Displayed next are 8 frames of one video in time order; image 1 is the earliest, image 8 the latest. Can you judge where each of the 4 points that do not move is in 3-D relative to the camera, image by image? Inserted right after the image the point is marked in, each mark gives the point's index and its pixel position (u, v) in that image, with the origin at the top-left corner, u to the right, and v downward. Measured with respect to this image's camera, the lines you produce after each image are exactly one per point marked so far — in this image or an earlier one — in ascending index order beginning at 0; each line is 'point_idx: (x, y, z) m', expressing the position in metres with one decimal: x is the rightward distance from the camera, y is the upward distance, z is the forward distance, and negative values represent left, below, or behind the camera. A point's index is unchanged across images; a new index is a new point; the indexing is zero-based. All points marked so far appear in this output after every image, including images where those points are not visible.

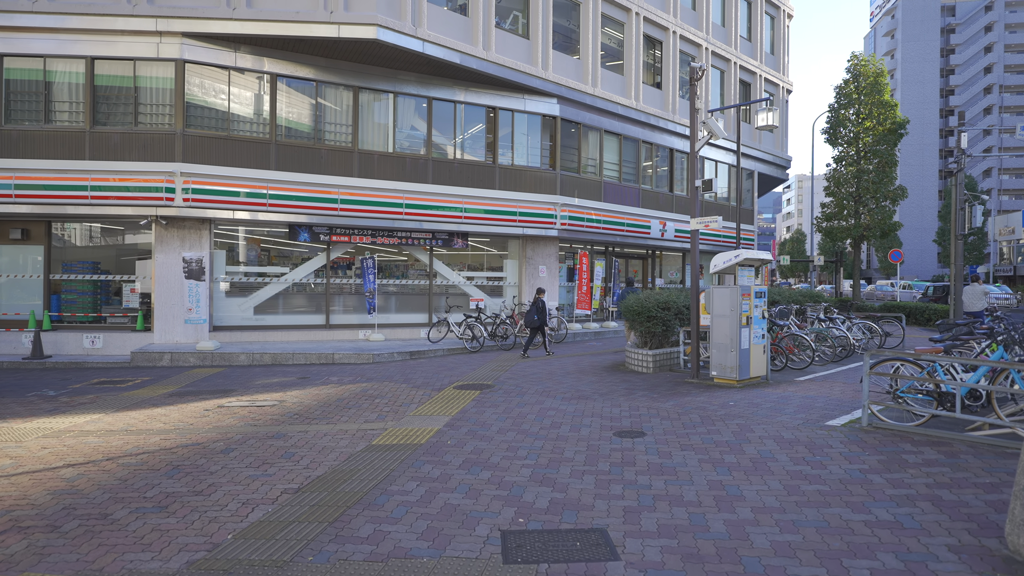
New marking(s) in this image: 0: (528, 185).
0: (+0.4, +2.9, +17.4) m
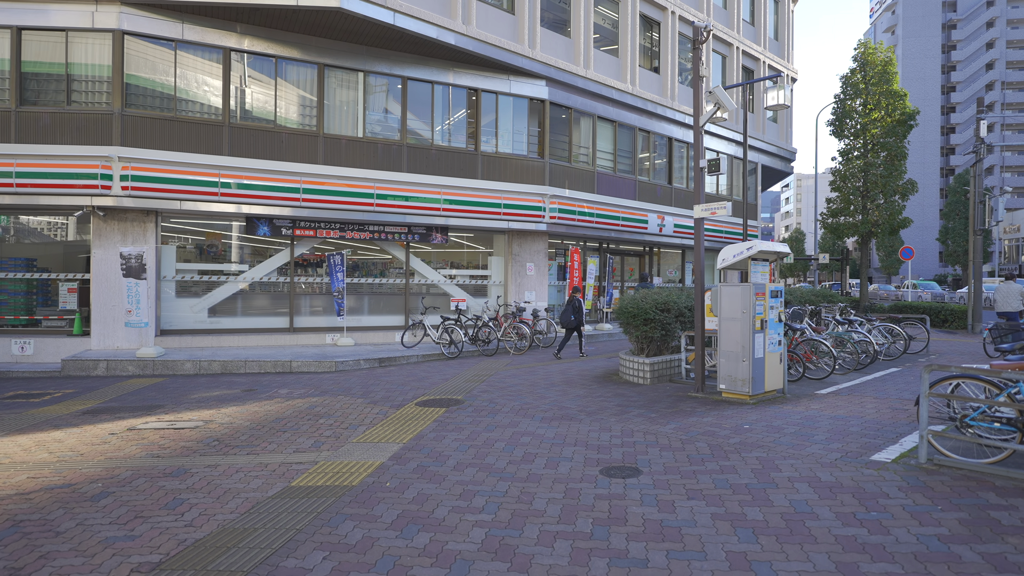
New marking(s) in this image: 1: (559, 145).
0: (0.0, +2.9, +15.9) m
1: (+1.2, +3.9, +16.8) m
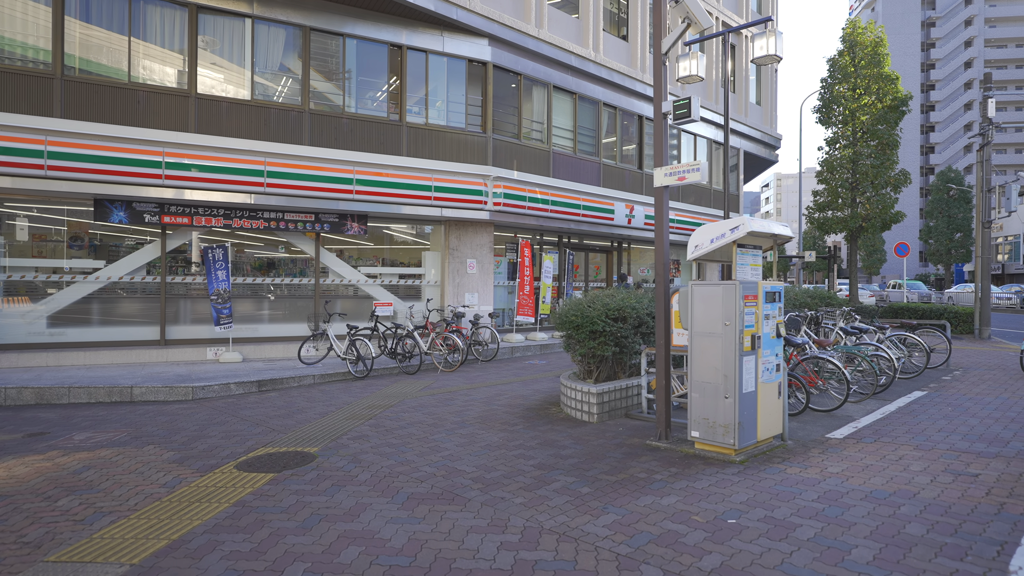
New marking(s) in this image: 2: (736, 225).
0: (-1.4, +2.9, +13.2) m
1: (-0.2, +3.8, +14.1) m
2: (+2.0, +0.6, +5.5) m
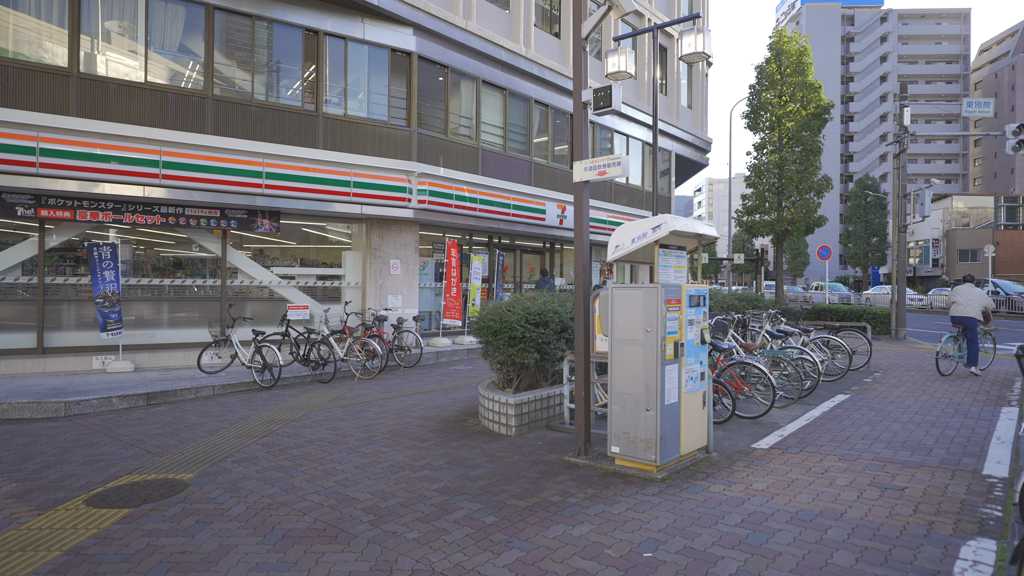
0: (-2.9, +2.9, +12.5) m
1: (-1.8, +3.8, +13.5) m
2: (+1.2, +0.5, +5.1) m
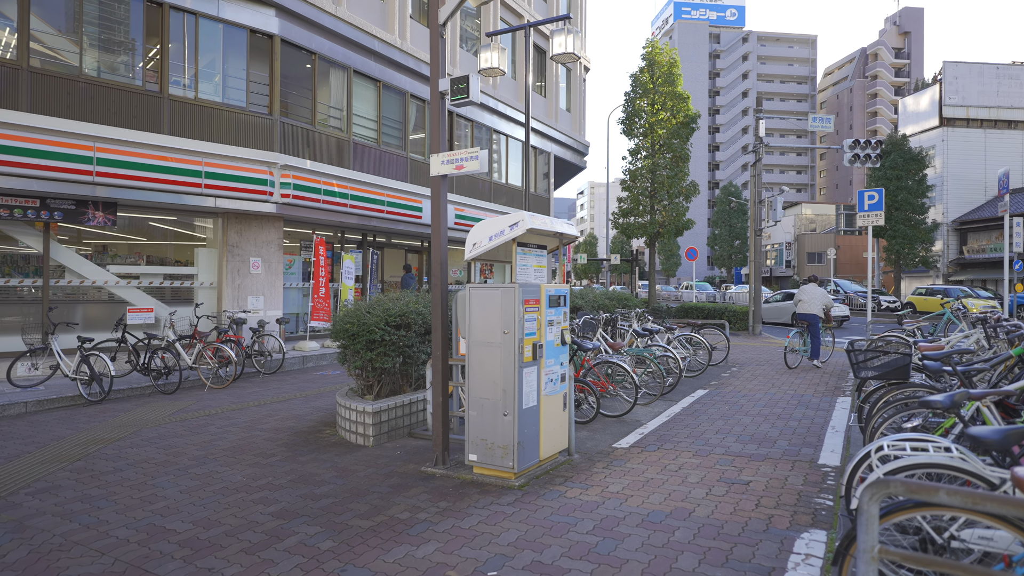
0: (-5.3, +2.9, +11.4) m
1: (-4.4, +3.8, +12.6) m
2: (0.0, +0.5, +4.9) m
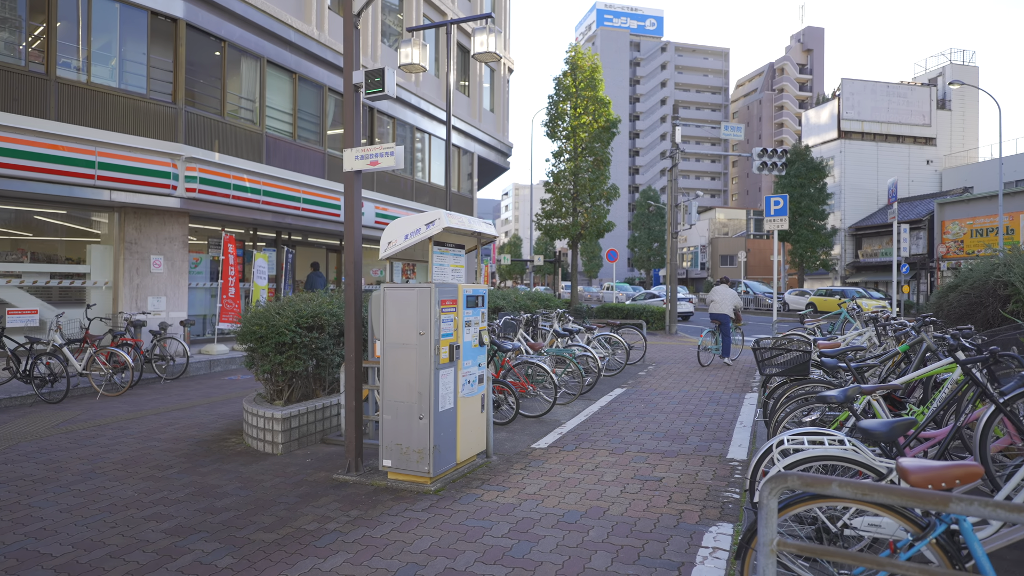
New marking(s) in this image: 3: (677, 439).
0: (-6.7, +2.9, +10.6) m
1: (-5.9, +3.8, +11.9) m
2: (-0.6, +0.5, +4.8) m
3: (+1.6, -1.5, +6.0) m
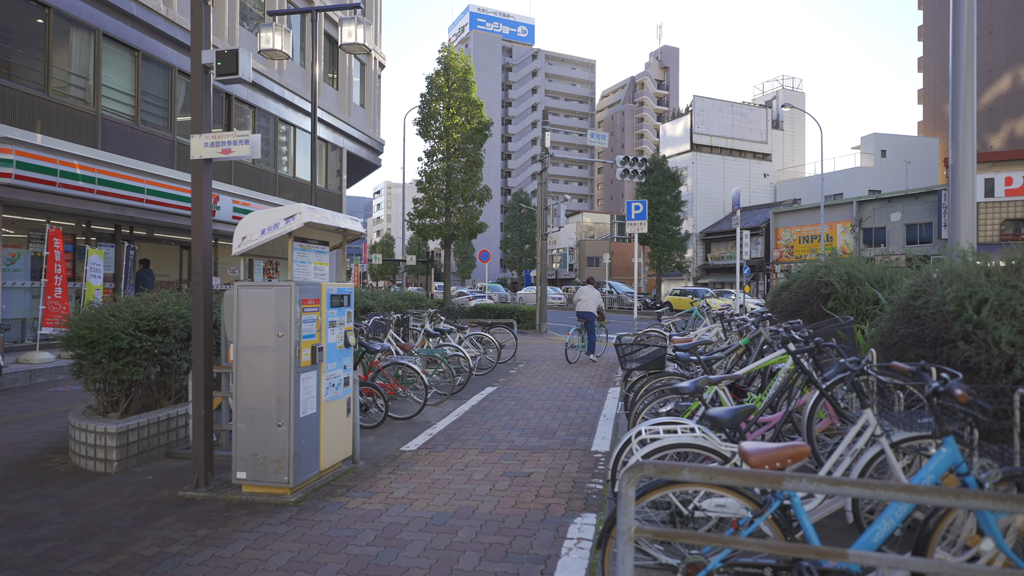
0: (-8.7, +2.9, +9.0) m
1: (-8.2, +3.8, +10.5) m
2: (-1.6, +0.5, +4.5) m
3: (+0.3, -1.5, +6.2) m
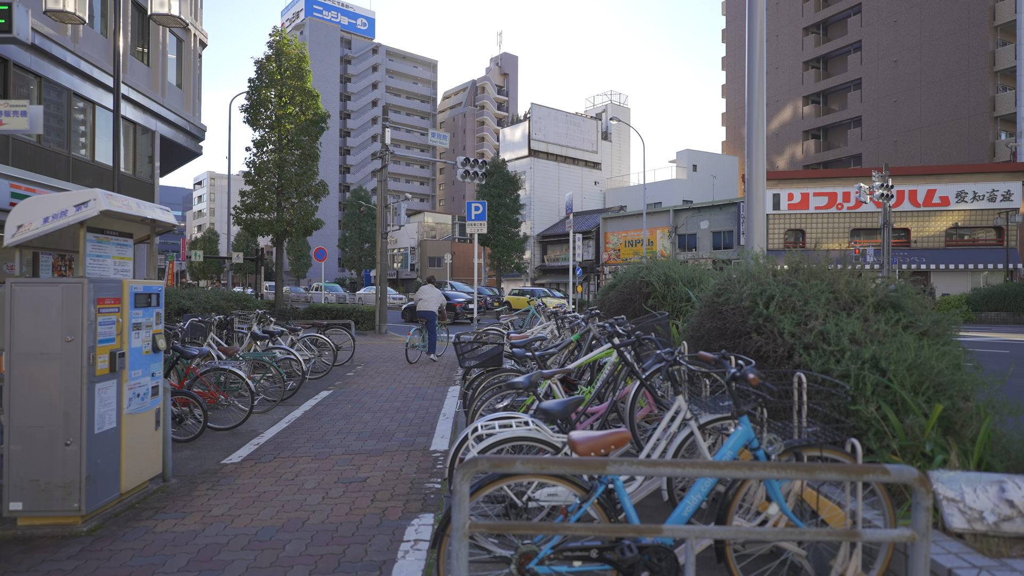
0: (-10.7, +2.9, +6.5) m
1: (-10.6, +3.8, +8.0) m
2: (-2.7, +0.6, +3.9) m
3: (-1.2, -1.4, +6.0) m
